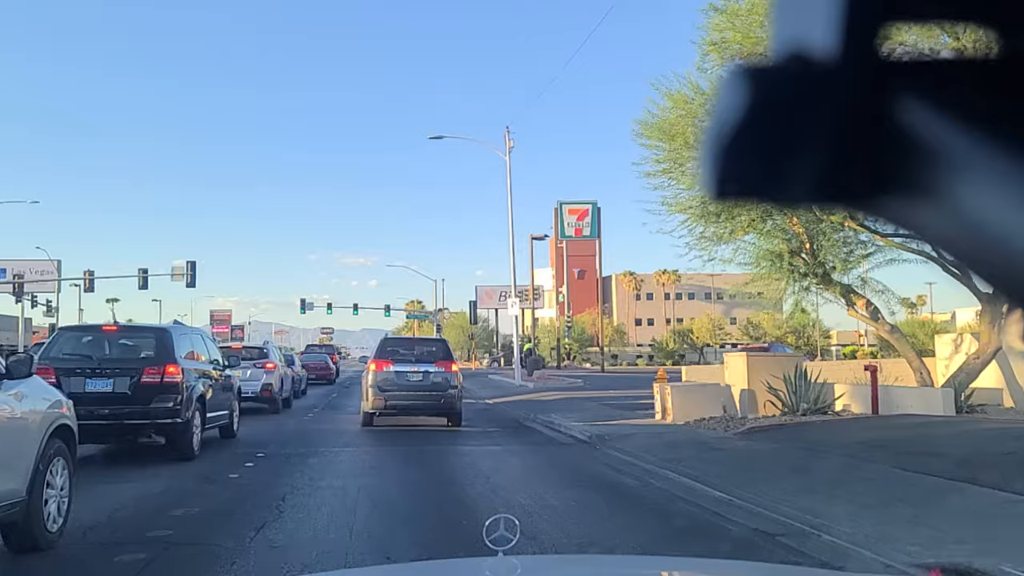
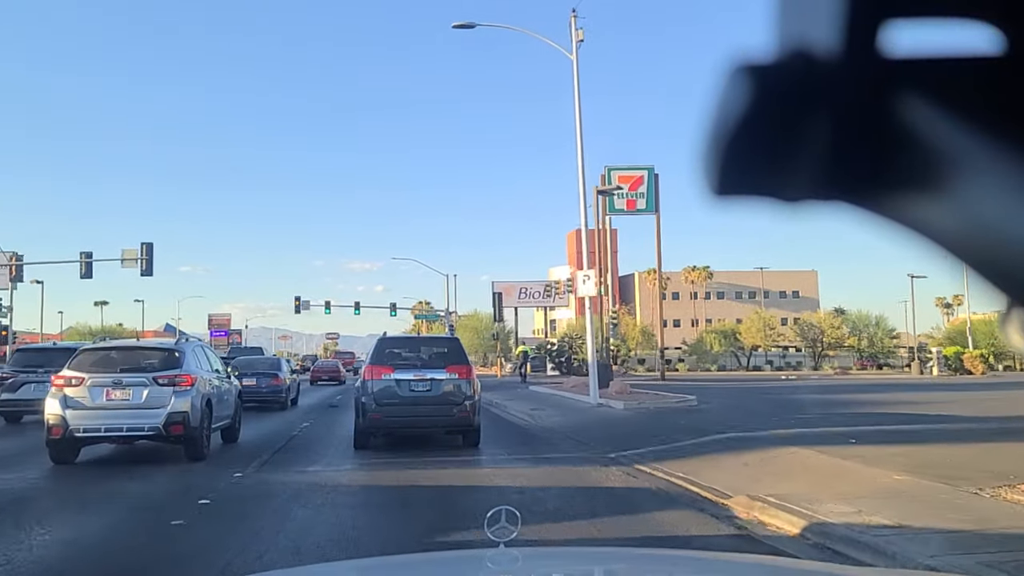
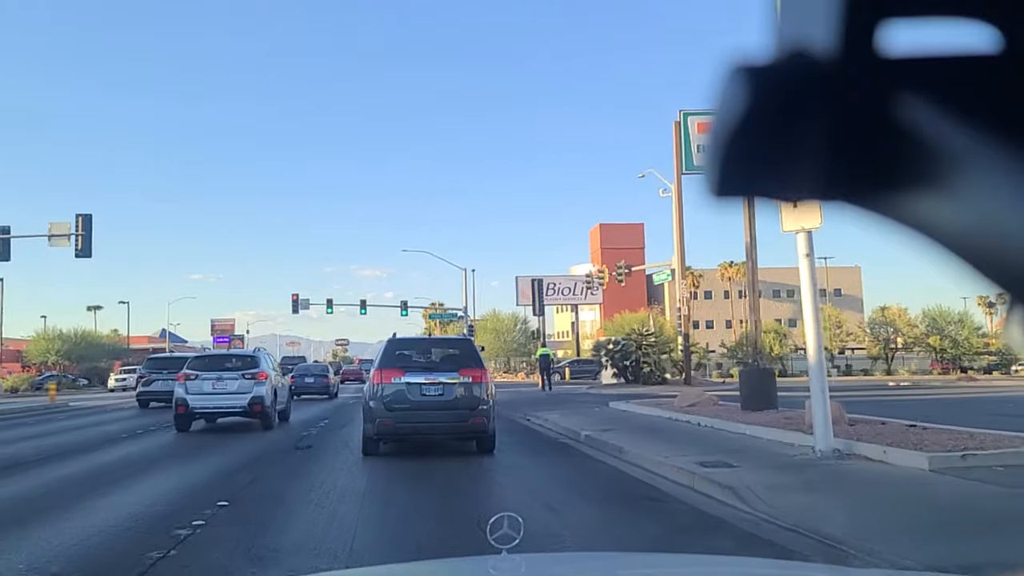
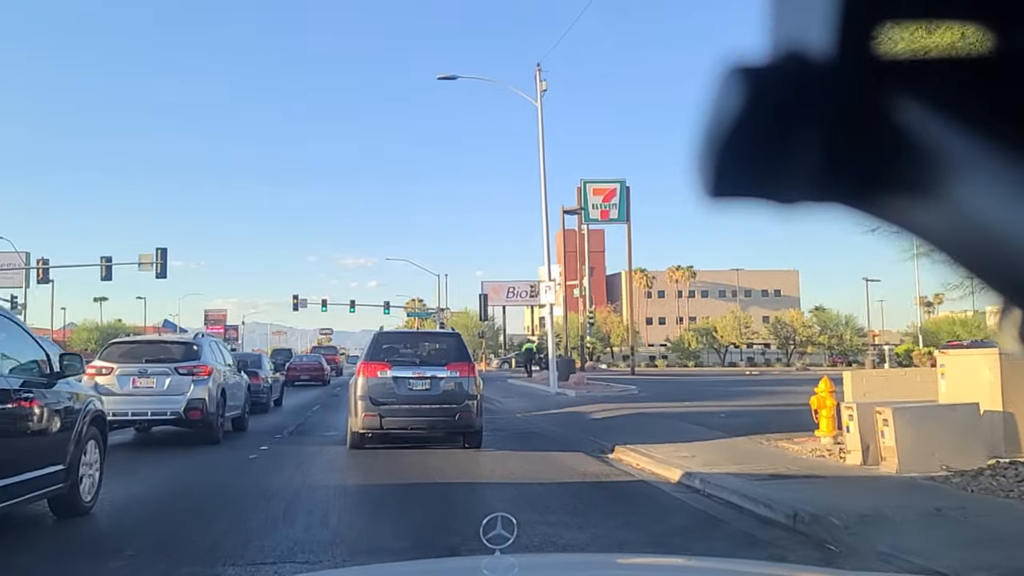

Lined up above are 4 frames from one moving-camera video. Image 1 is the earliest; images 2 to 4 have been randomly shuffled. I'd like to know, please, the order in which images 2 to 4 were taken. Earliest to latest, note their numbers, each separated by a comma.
4, 2, 3
